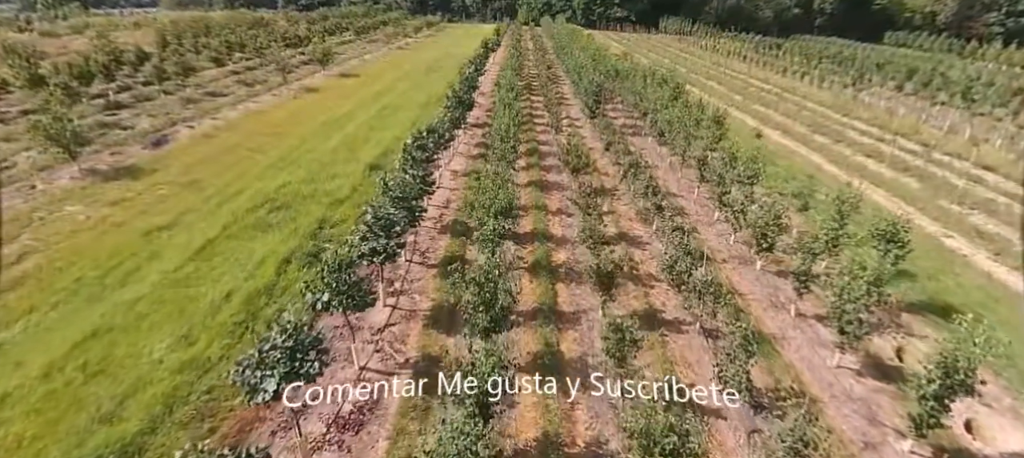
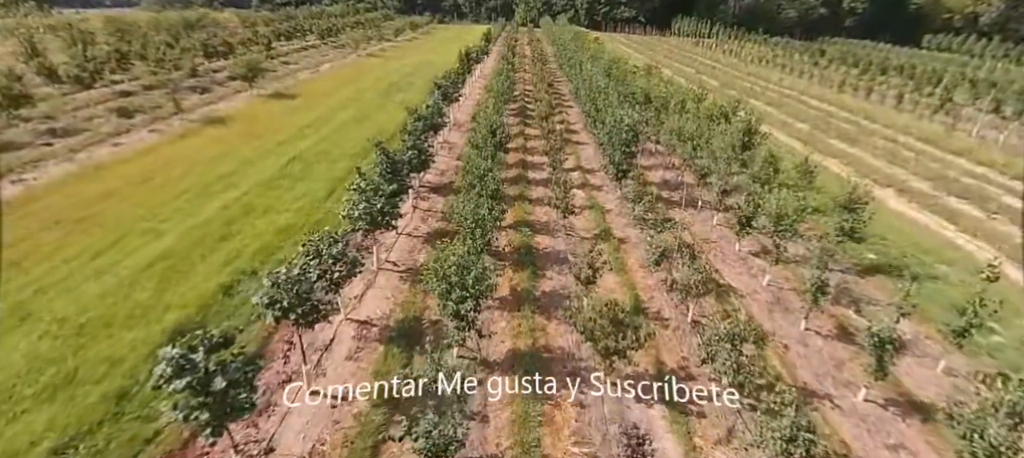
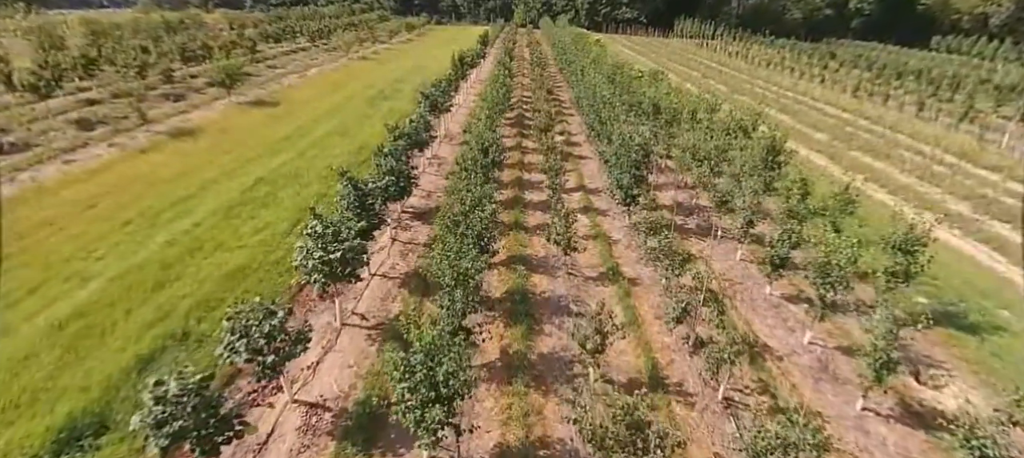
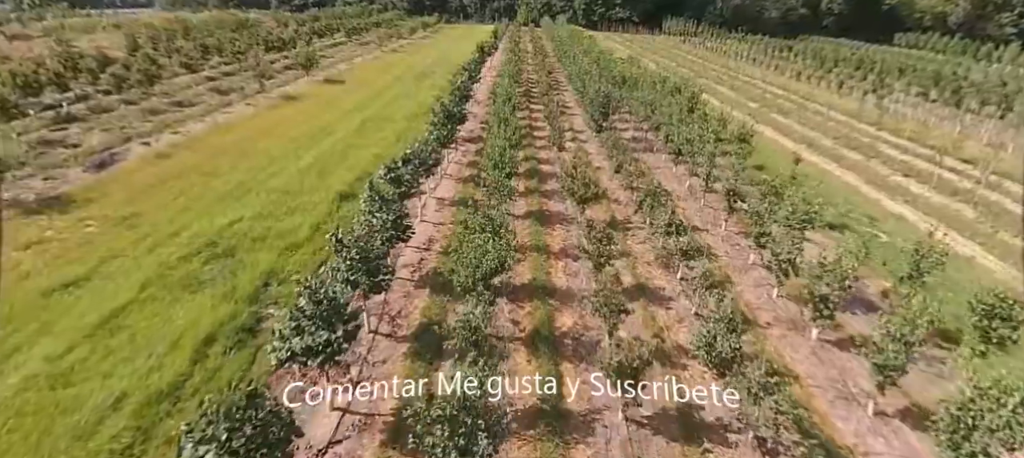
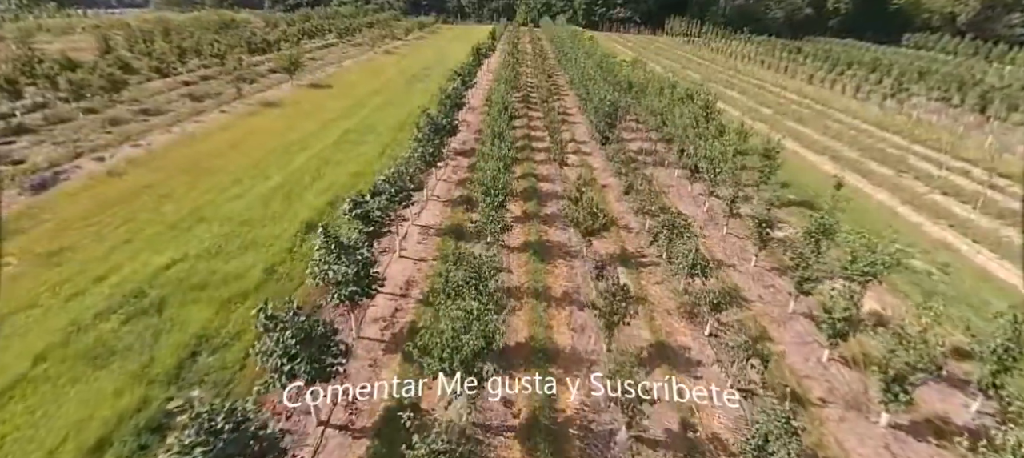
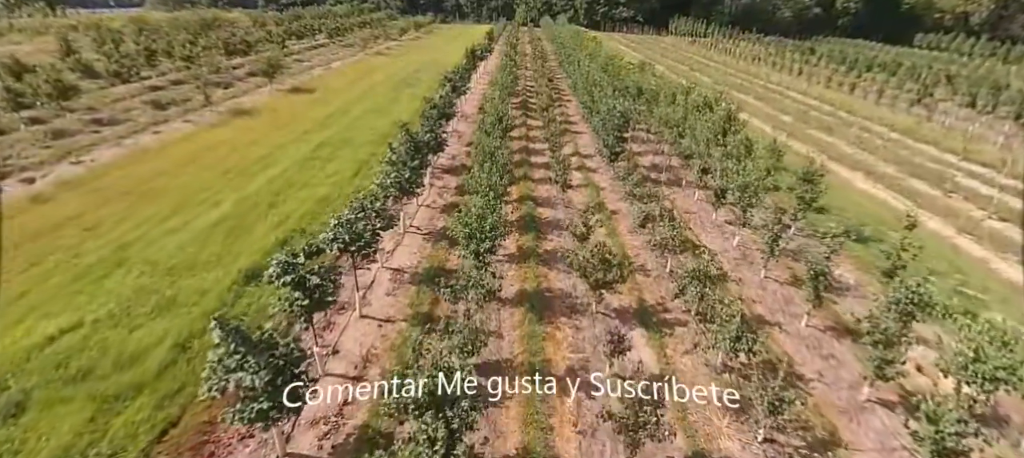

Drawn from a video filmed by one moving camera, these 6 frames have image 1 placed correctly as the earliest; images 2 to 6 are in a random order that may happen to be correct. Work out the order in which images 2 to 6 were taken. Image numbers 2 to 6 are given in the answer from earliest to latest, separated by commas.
4, 5, 6, 2, 3
